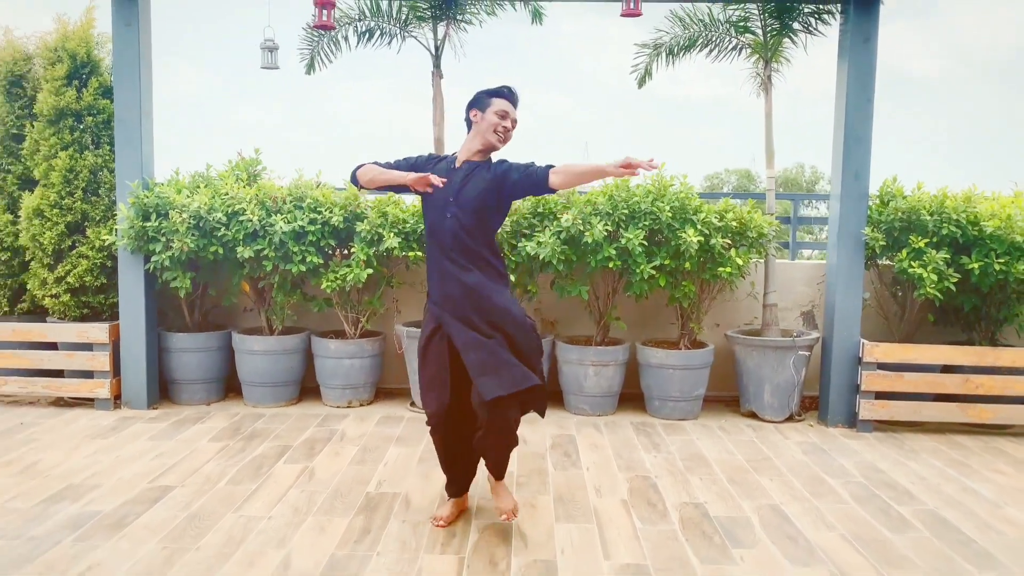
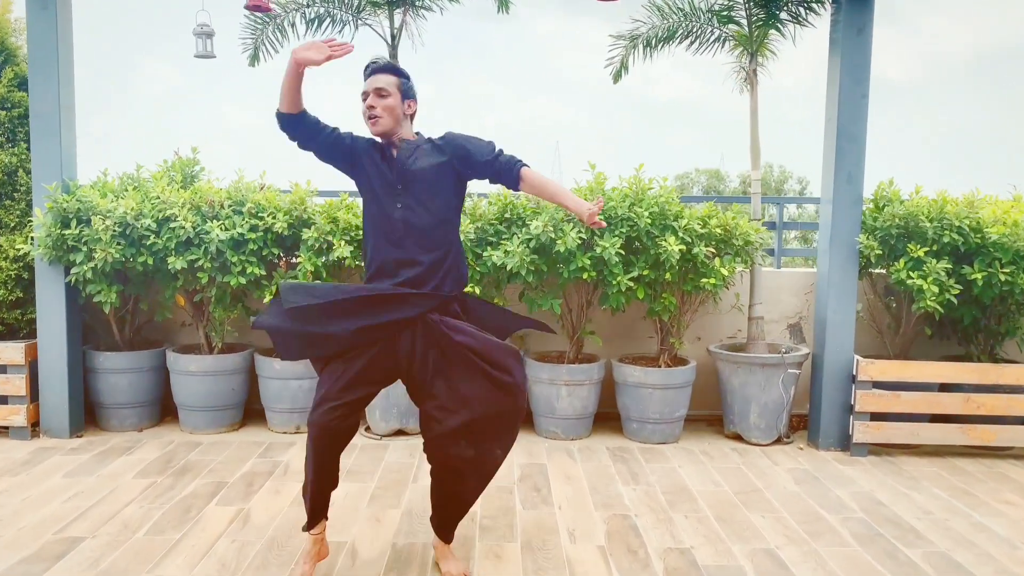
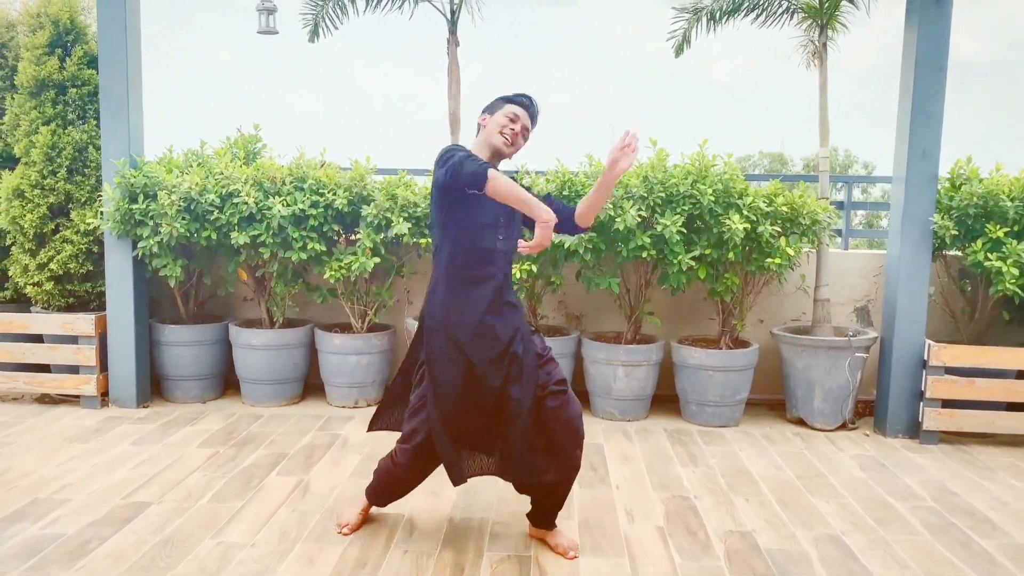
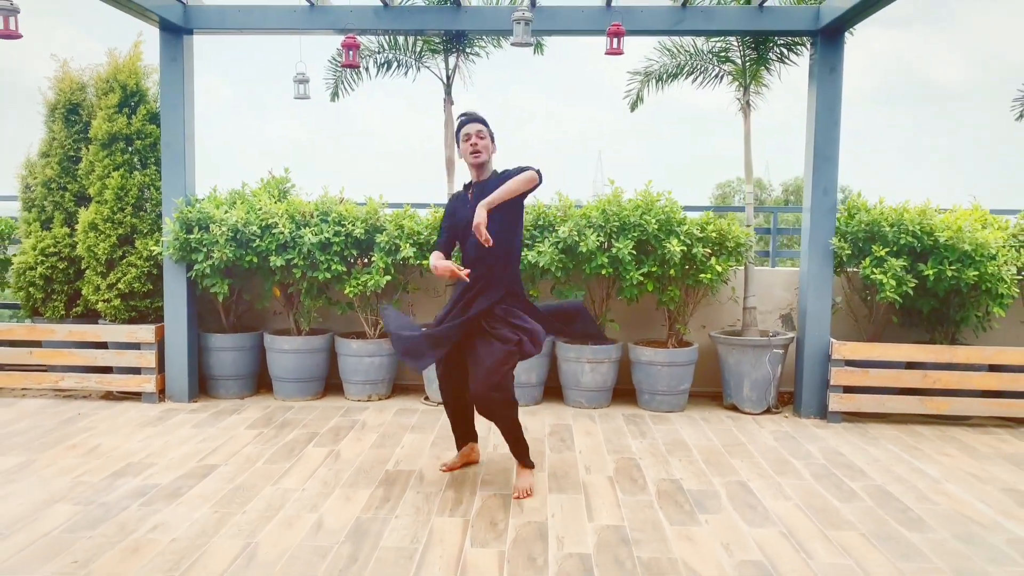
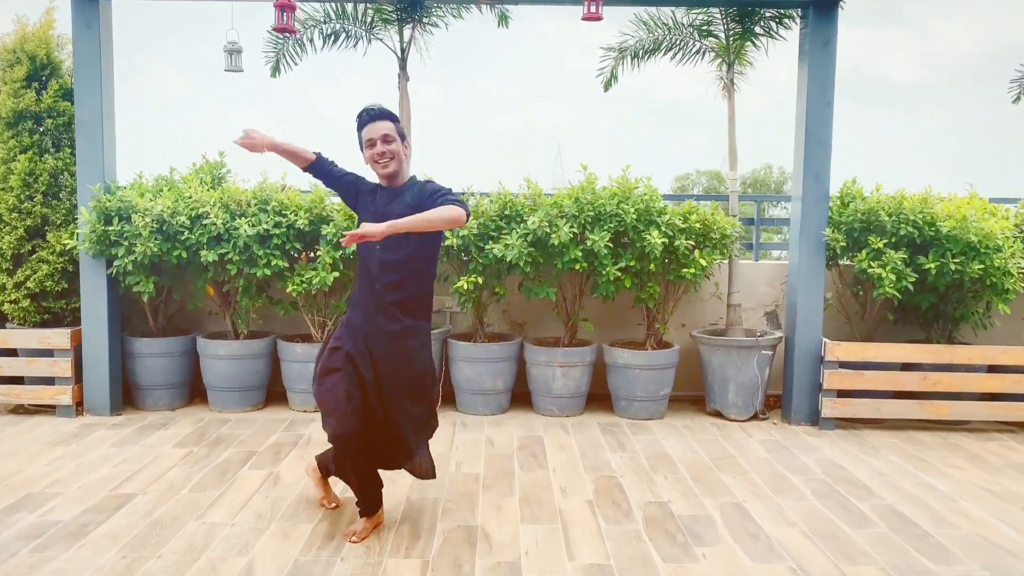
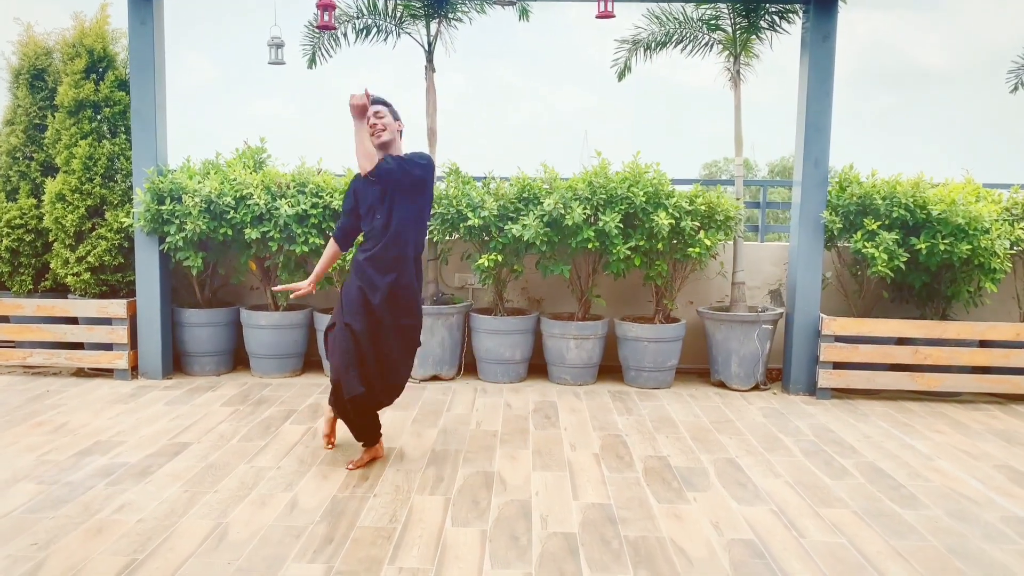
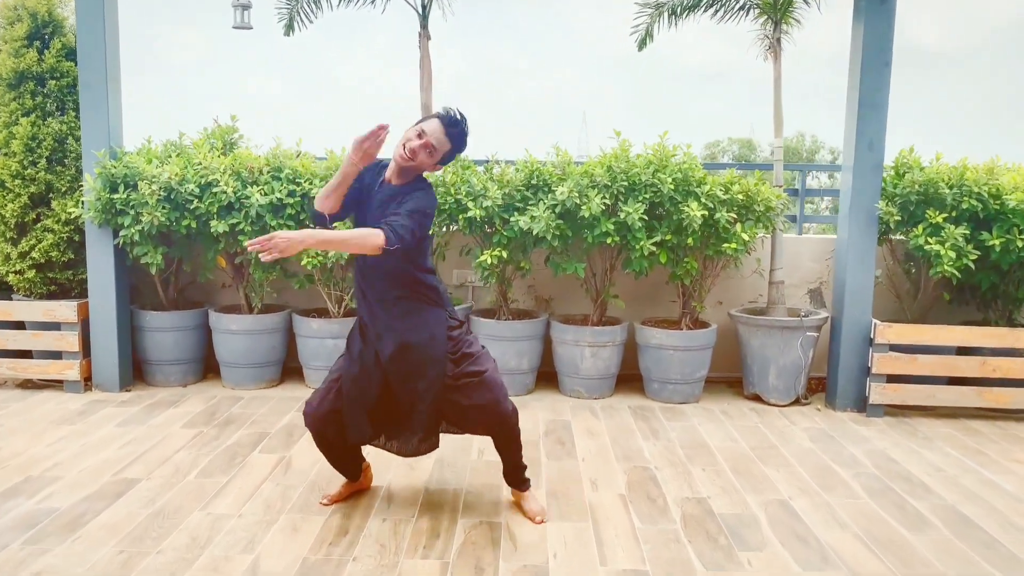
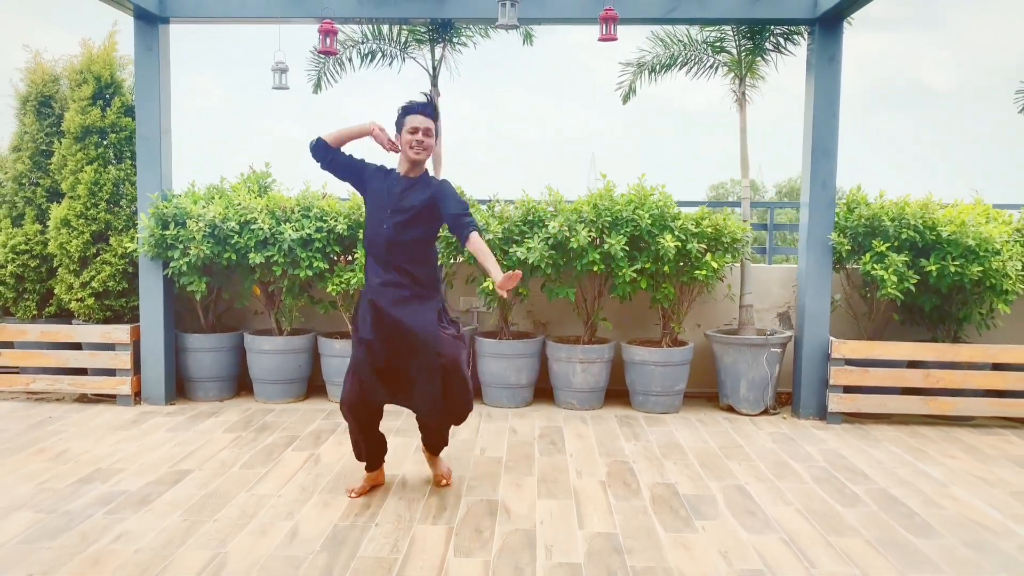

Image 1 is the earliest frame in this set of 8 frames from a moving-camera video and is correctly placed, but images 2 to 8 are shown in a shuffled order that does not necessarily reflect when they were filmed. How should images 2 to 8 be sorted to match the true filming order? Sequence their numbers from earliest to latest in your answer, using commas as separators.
4, 5, 2, 8, 6, 7, 3
